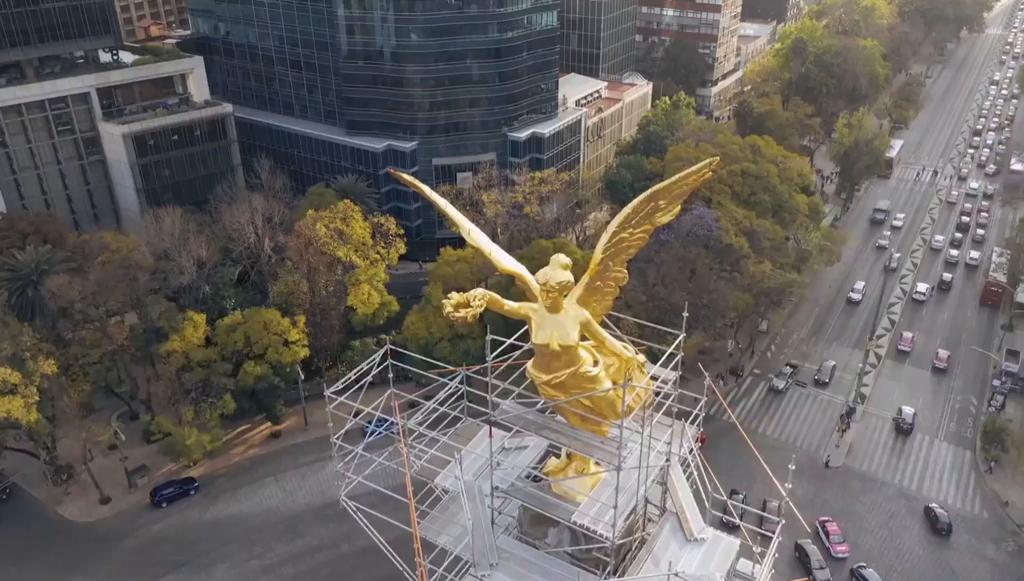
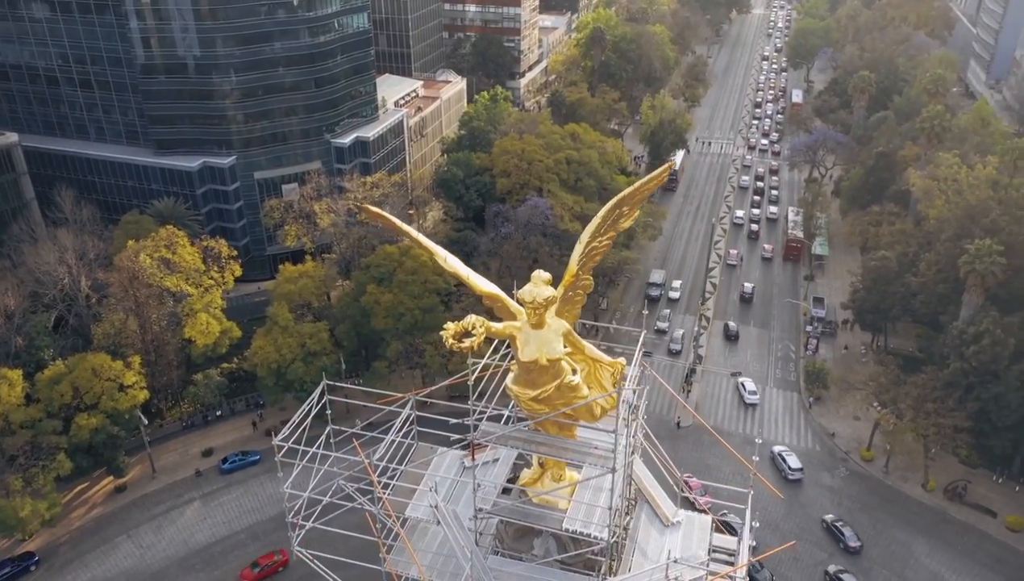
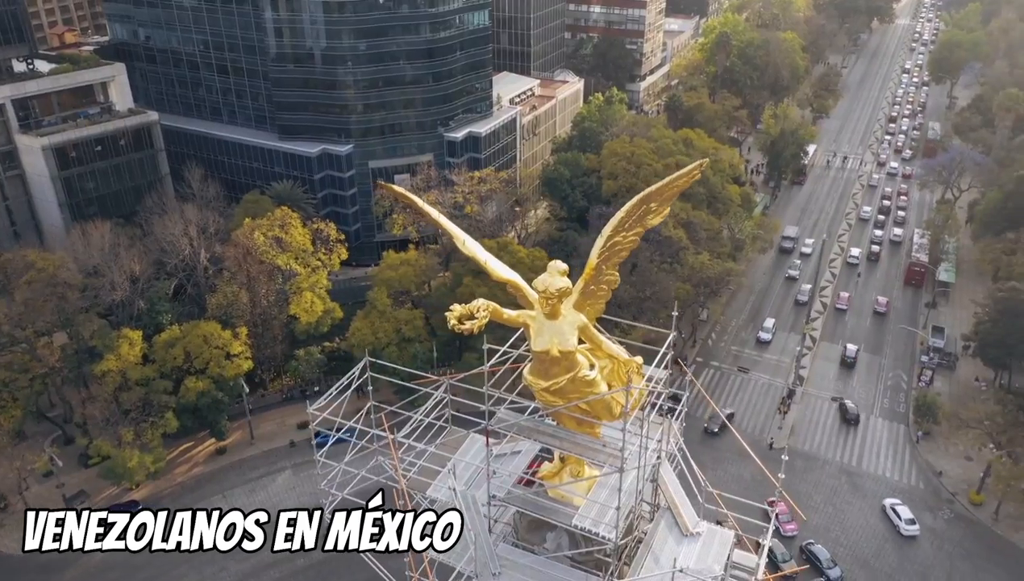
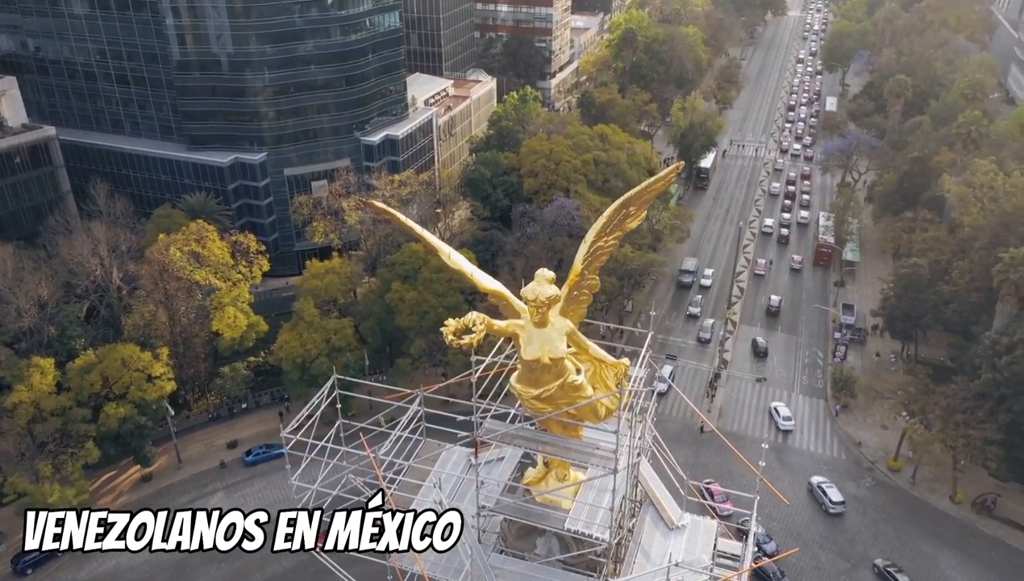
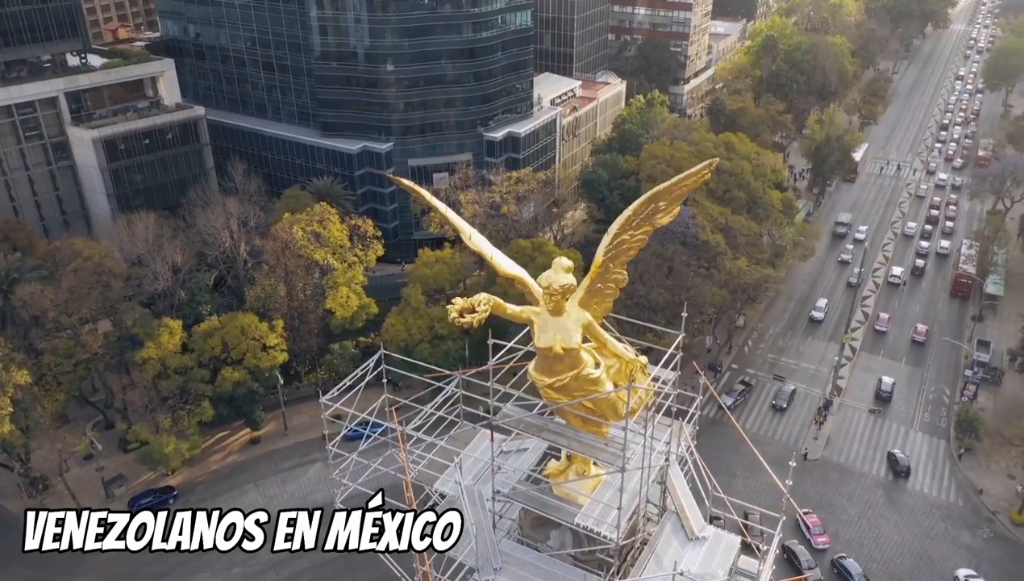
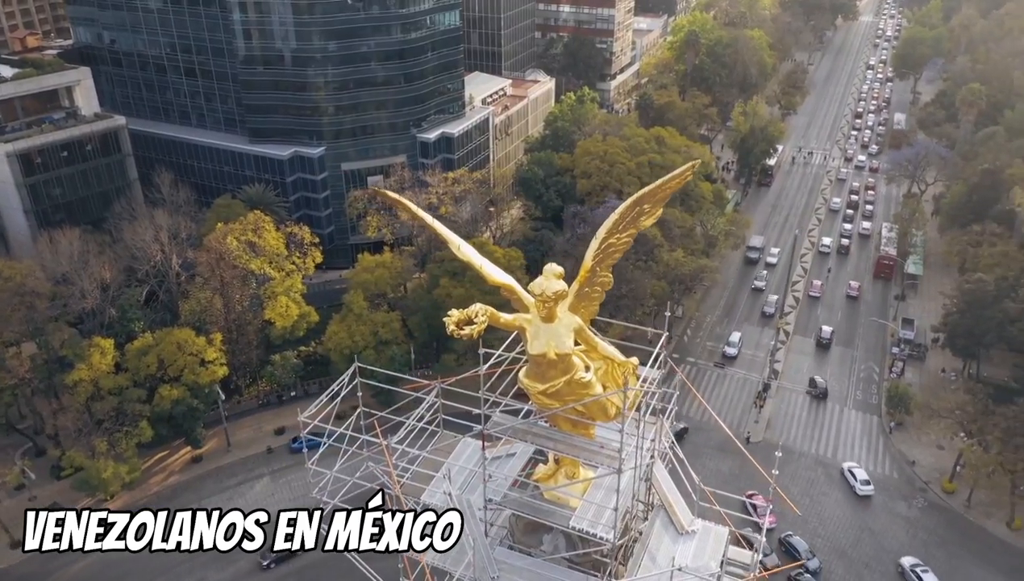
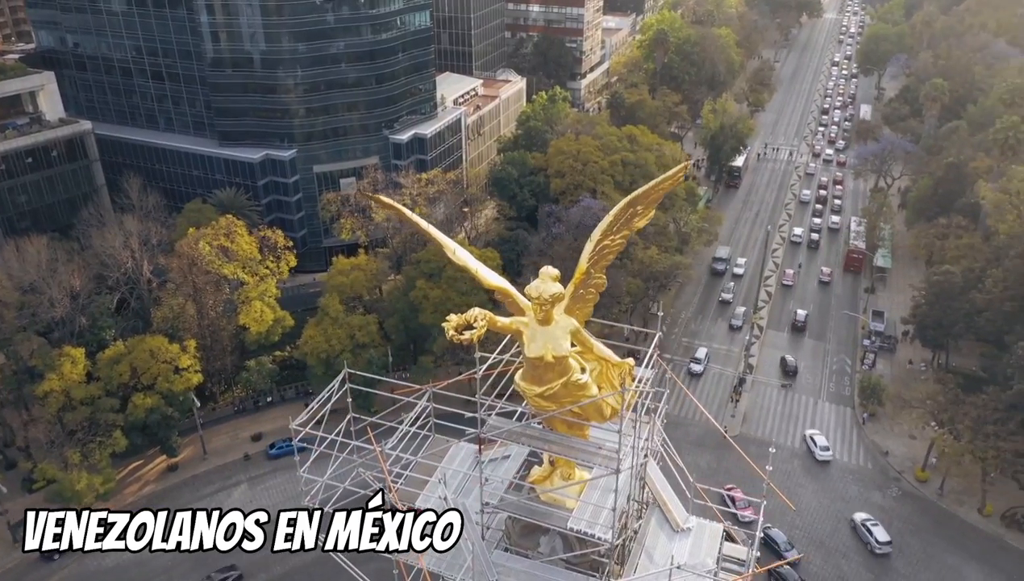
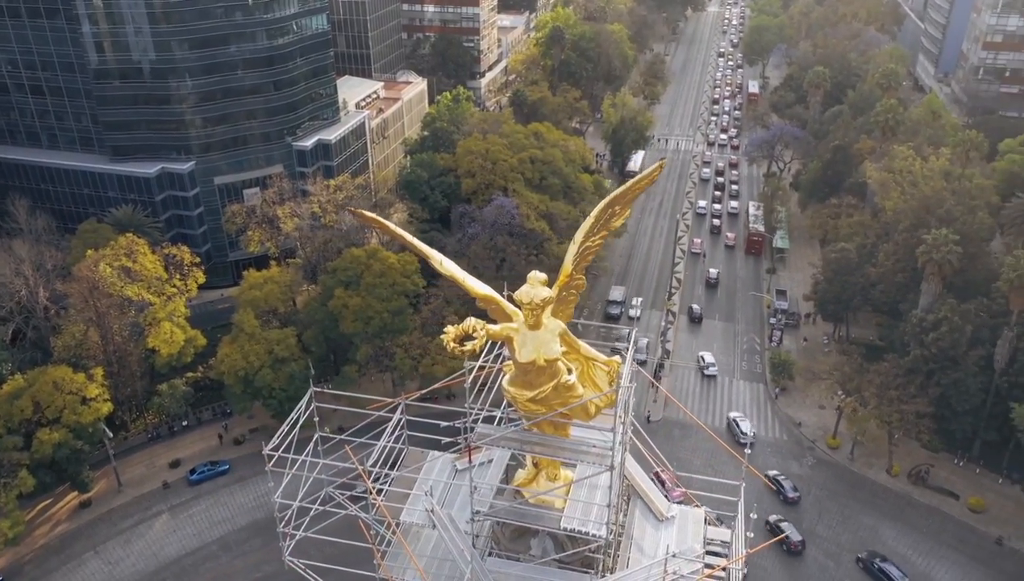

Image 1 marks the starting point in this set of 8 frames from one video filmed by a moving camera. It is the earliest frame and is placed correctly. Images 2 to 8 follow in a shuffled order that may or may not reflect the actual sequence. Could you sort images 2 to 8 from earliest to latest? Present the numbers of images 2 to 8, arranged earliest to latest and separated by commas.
5, 3, 6, 7, 4, 2, 8
